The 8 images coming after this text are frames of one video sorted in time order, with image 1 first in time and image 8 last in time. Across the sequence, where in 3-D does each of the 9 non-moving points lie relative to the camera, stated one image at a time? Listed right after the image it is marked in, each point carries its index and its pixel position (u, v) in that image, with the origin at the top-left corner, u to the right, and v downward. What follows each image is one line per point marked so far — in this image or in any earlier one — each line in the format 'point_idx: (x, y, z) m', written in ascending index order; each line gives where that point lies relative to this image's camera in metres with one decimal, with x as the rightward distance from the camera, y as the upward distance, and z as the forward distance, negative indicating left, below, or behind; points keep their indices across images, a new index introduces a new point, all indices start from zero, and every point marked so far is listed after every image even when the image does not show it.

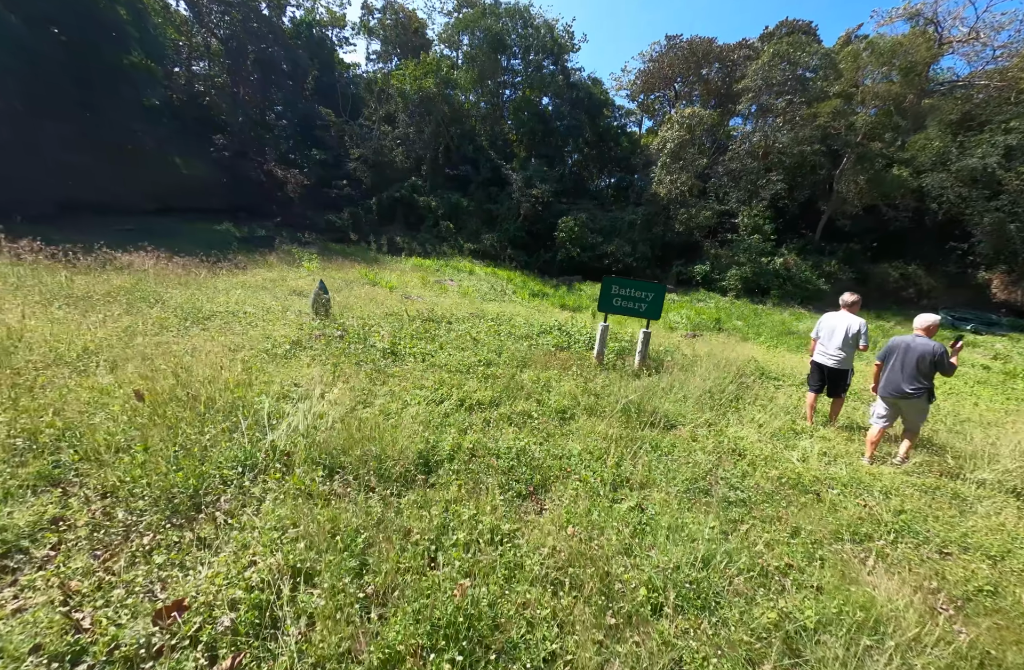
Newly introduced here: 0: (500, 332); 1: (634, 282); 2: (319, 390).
0: (-0.3, 0.0, +8.5) m
1: (+2.0, +0.8, +7.3) m
2: (-1.8, -0.5, +4.3) m
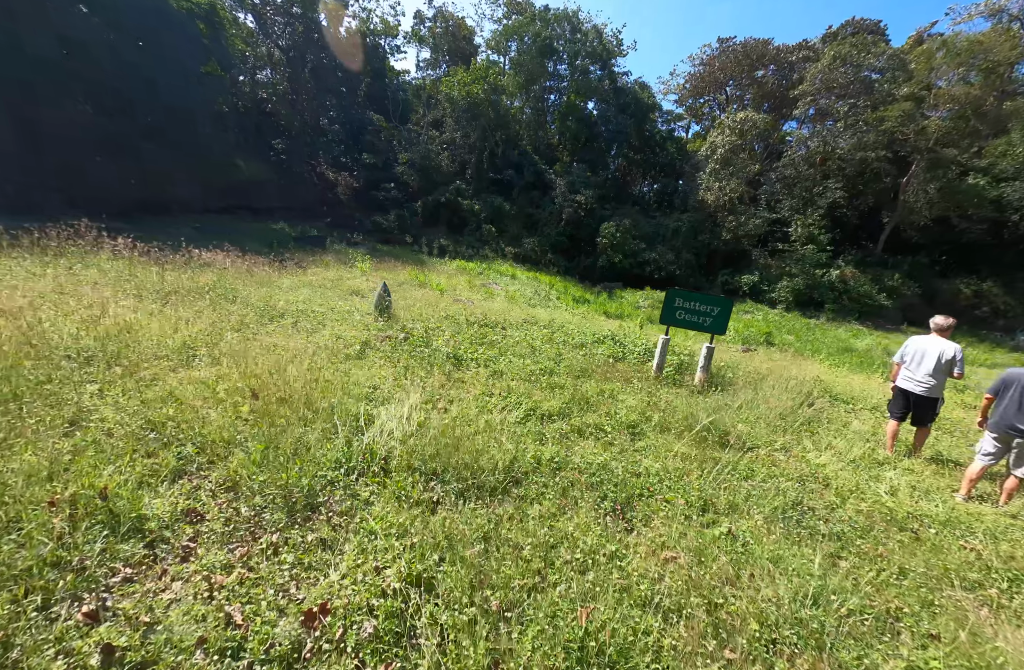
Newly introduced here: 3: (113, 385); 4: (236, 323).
0: (+0.8, -0.1, +8.5) m
1: (+3.0, +0.6, +7.1) m
2: (-1.1, -0.6, +4.3) m
3: (-3.0, -0.4, +3.4) m
4: (-3.6, +0.2, +5.8) m
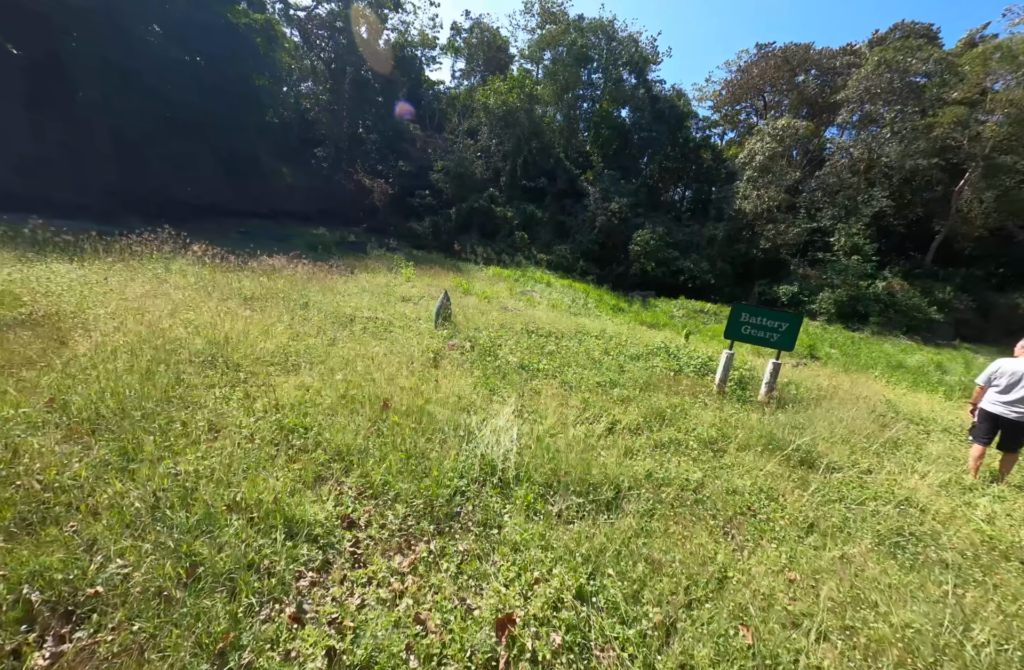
0: (+1.8, -0.3, +8.5) m
1: (+4.0, +0.4, +7.0) m
2: (-0.3, -0.7, +4.4) m
3: (-2.2, -0.4, +3.6) m
4: (-2.6, +0.1, +6.0) m
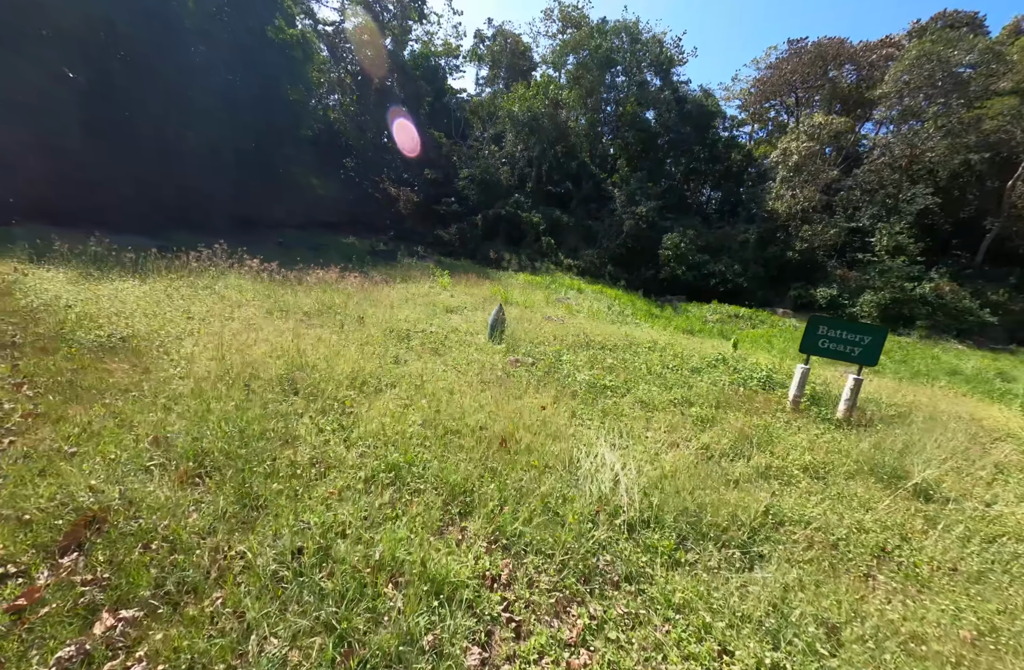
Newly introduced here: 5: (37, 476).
0: (+2.8, -0.5, +8.1) m
1: (+4.9, +0.2, +6.6) m
2: (+0.6, -0.9, +4.2) m
3: (-1.4, -0.6, +3.4) m
4: (-1.8, -0.1, +5.8) m
5: (-2.5, -0.8, +2.4) m
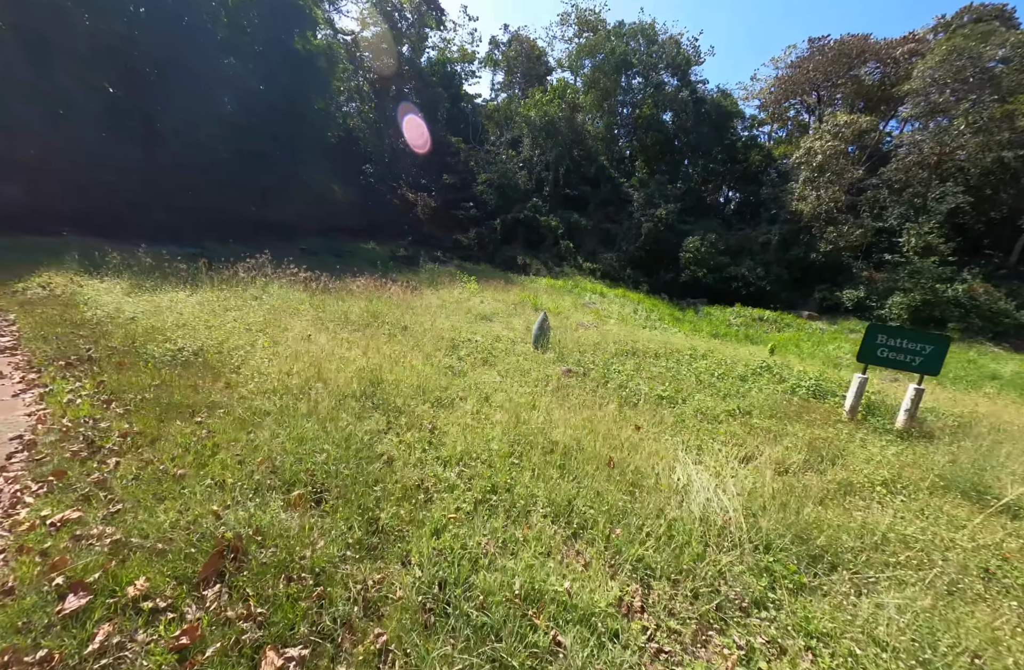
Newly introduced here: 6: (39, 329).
0: (+3.6, -0.7, +8.0) m
1: (+5.6, +0.1, +6.4) m
2: (+1.2, -1.0, +4.1) m
3: (-0.7, -0.8, +3.4) m
4: (-1.1, -0.2, +5.8) m
5: (-1.9, -0.9, +2.4) m
6: (-5.1, +0.1, +5.0) m
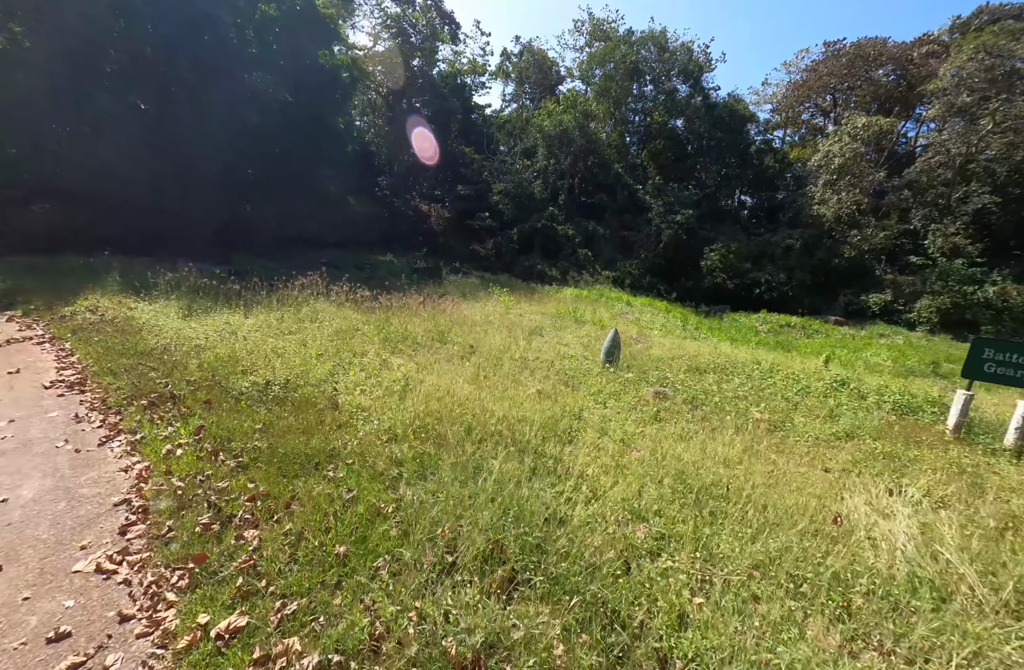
0: (+4.7, -0.9, +7.5) m
1: (+6.7, -0.1, +5.9) m
2: (+2.4, -1.2, +3.6) m
3: (+0.4, -1.0, +2.9) m
4: (+0.1, -0.5, +5.3) m
5: (-0.8, -1.1, +1.9) m
6: (-4.0, -0.2, +4.5) m
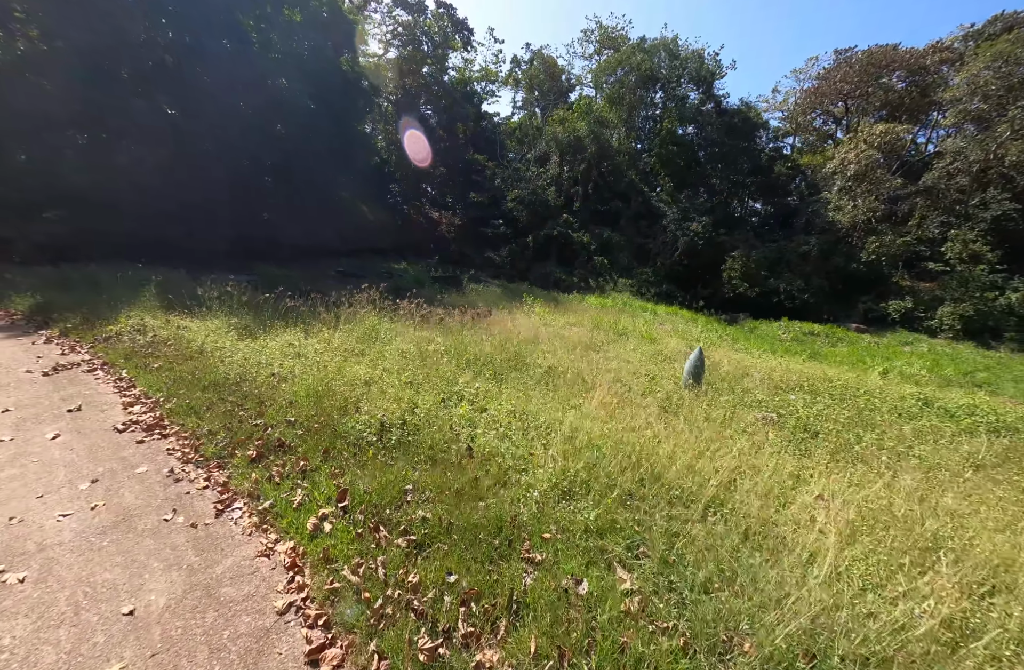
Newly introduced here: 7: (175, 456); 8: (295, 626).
0: (+5.9, -1.1, +6.9) m
1: (+7.9, -0.3, +5.4) m
2: (+3.6, -1.4, +3.0) m
3: (+1.6, -1.2, +2.3) m
4: (+1.2, -0.8, +4.7) m
5: (+0.4, -1.3, +1.3) m
6: (-2.8, -0.5, +3.9) m
7: (-2.3, -0.8, +3.1) m
8: (-0.9, -1.2, +1.8) m
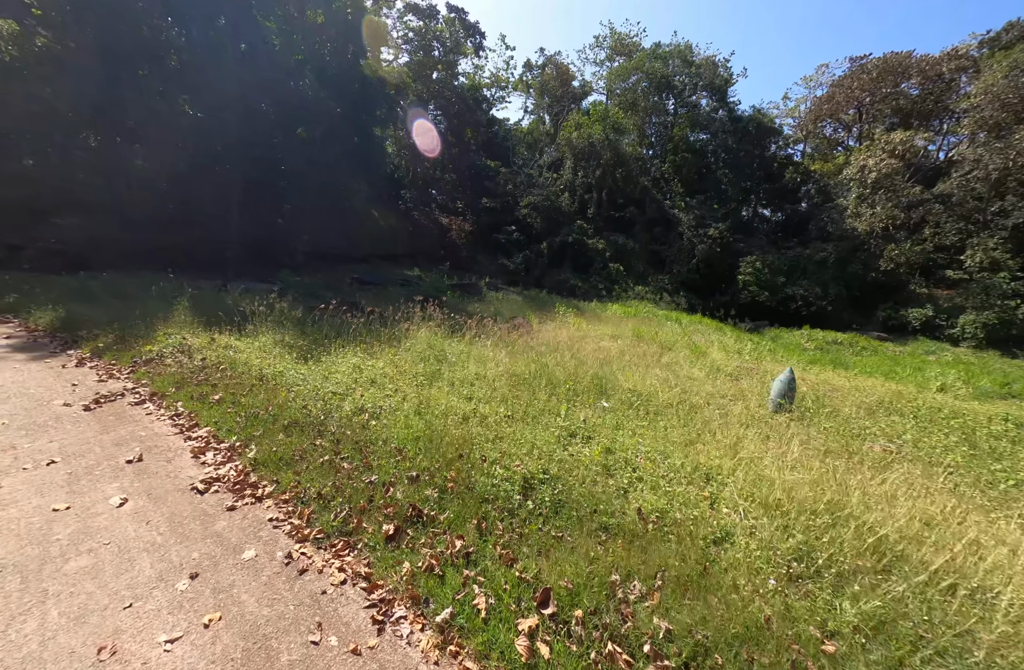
0: (+6.9, -1.4, +6.3) m
1: (+8.9, -0.5, +4.8) m
2: (+4.6, -1.6, +2.4) m
3: (+2.7, -1.4, +1.6) m
4: (+2.3, -1.0, +4.1) m
5: (+1.5, -1.5, +0.7) m
6: (-1.8, -0.7, +3.2) m
7: (-1.2, -1.0, +2.4) m
8: (+0.2, -1.3, +1.1) m
